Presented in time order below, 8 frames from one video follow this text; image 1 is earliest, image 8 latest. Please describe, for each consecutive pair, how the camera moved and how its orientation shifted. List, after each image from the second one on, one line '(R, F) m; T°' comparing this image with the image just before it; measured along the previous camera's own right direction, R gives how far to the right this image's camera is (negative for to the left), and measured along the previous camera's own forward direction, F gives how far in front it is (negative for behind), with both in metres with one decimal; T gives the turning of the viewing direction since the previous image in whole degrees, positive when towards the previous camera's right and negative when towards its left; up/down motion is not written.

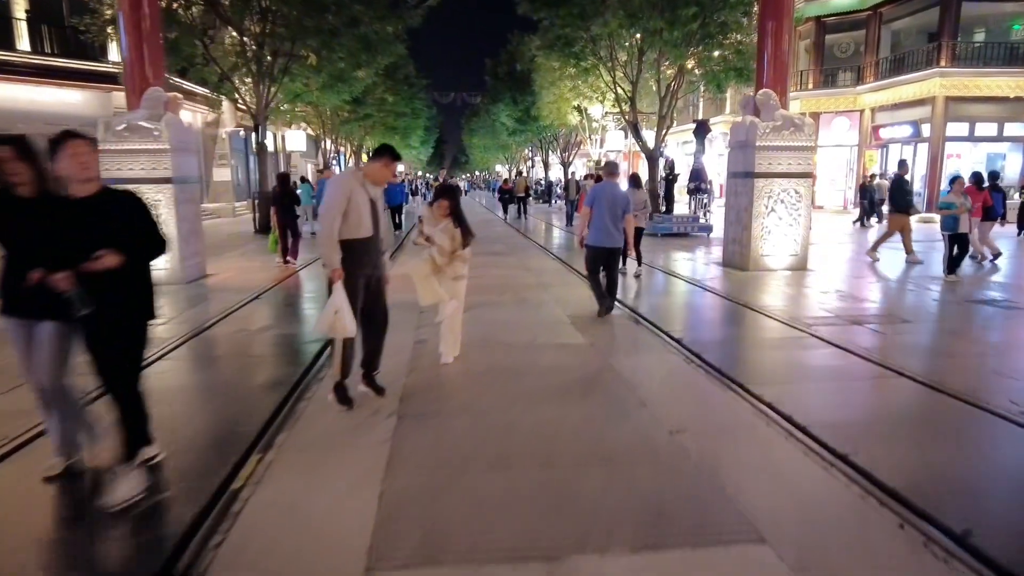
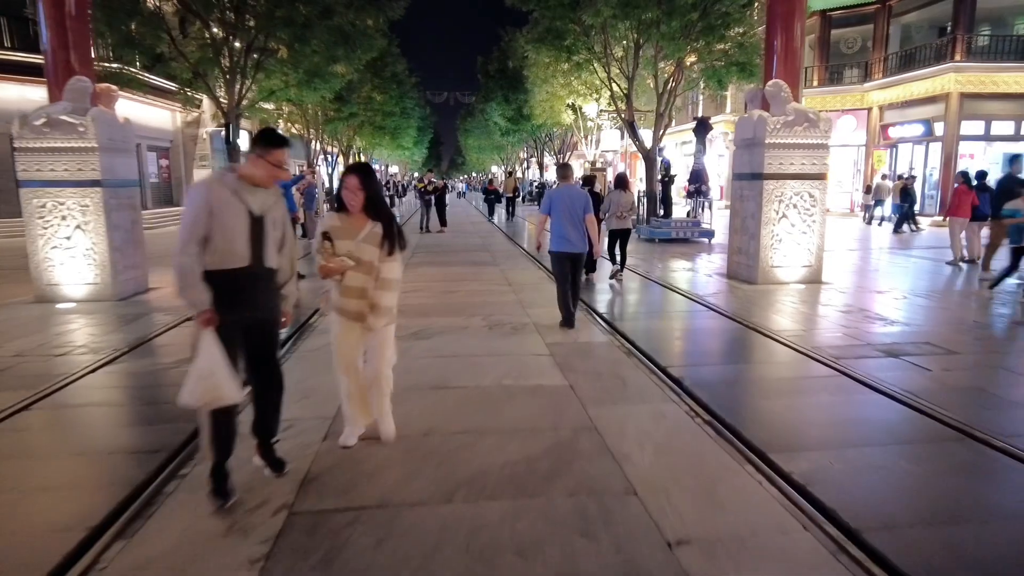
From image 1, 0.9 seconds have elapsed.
(+0.3, +1.4) m; 0°
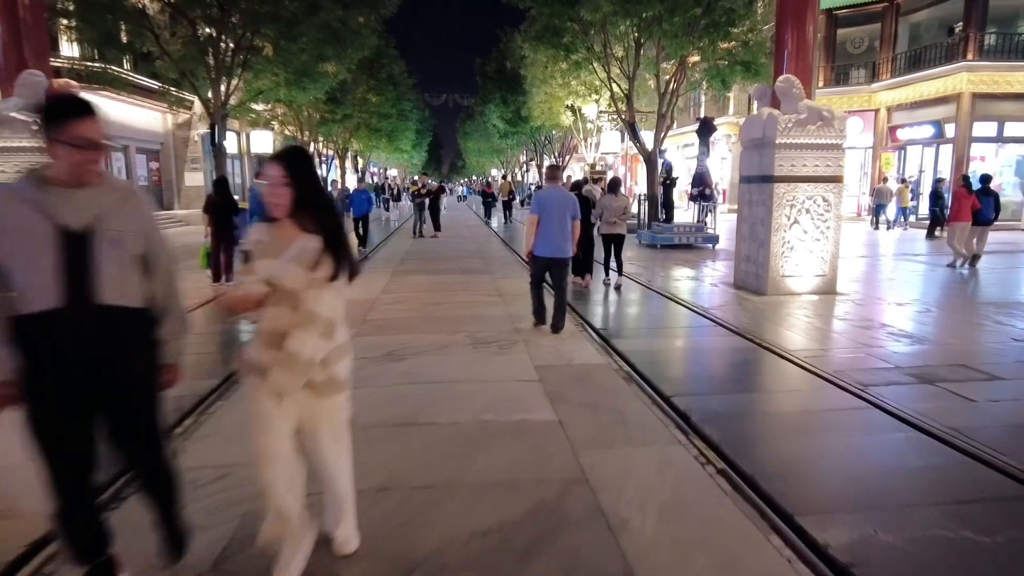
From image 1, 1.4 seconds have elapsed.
(+0.2, +0.8) m; 0°
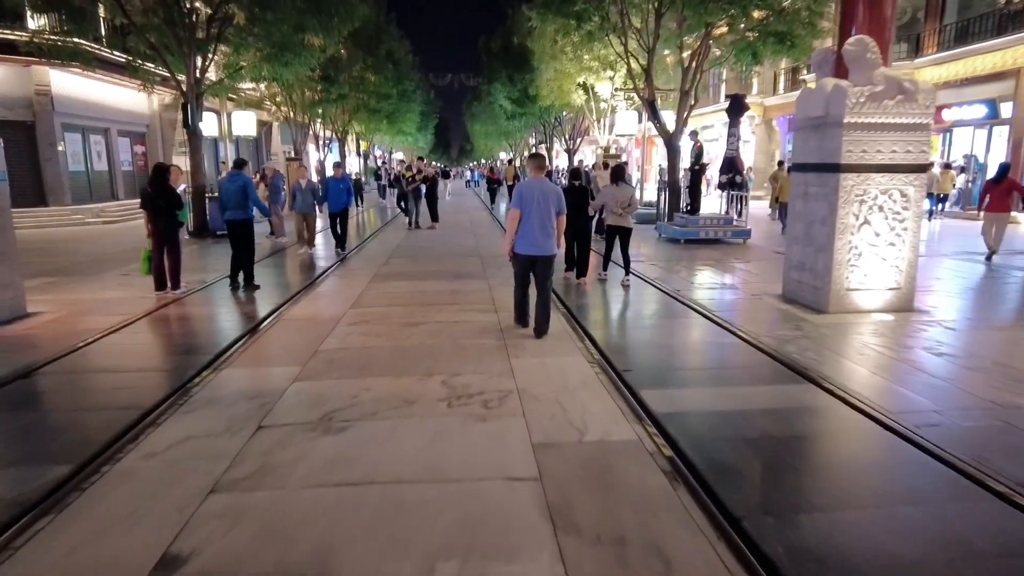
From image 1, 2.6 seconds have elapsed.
(+0.2, +1.9) m; -1°
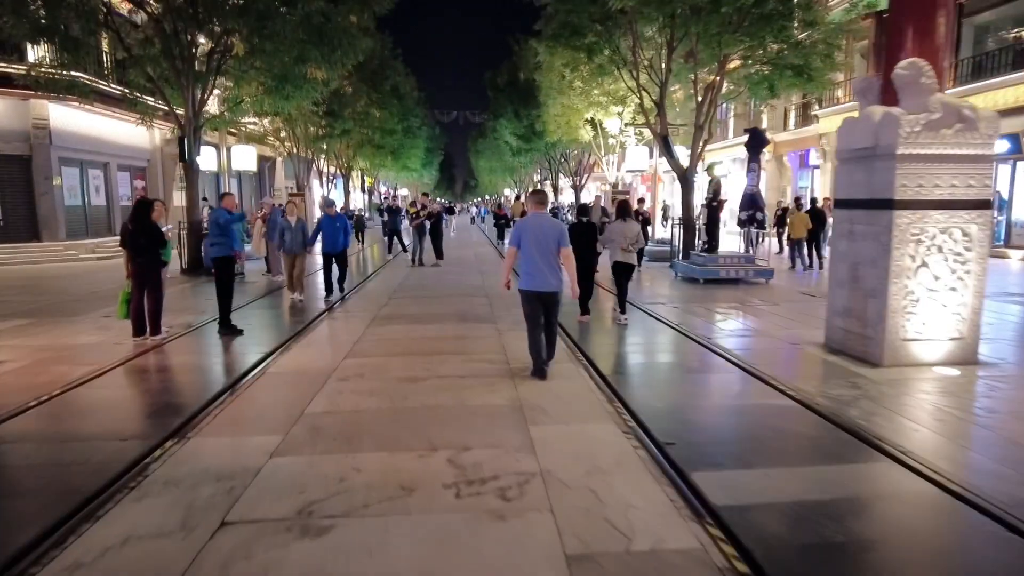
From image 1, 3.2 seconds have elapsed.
(-0.1, +0.9) m; 0°
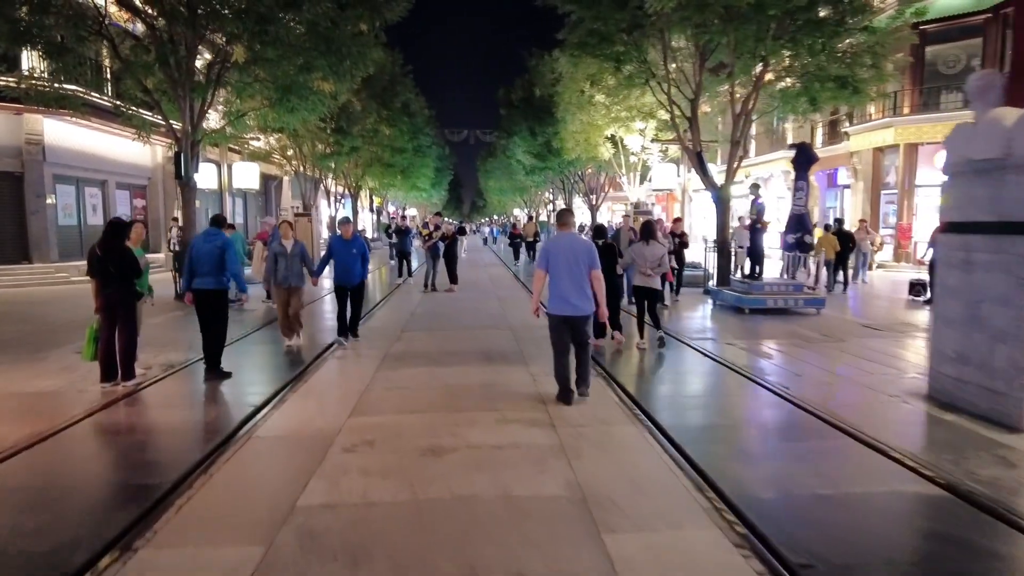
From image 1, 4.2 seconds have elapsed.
(-0.4, +1.4) m; -1°
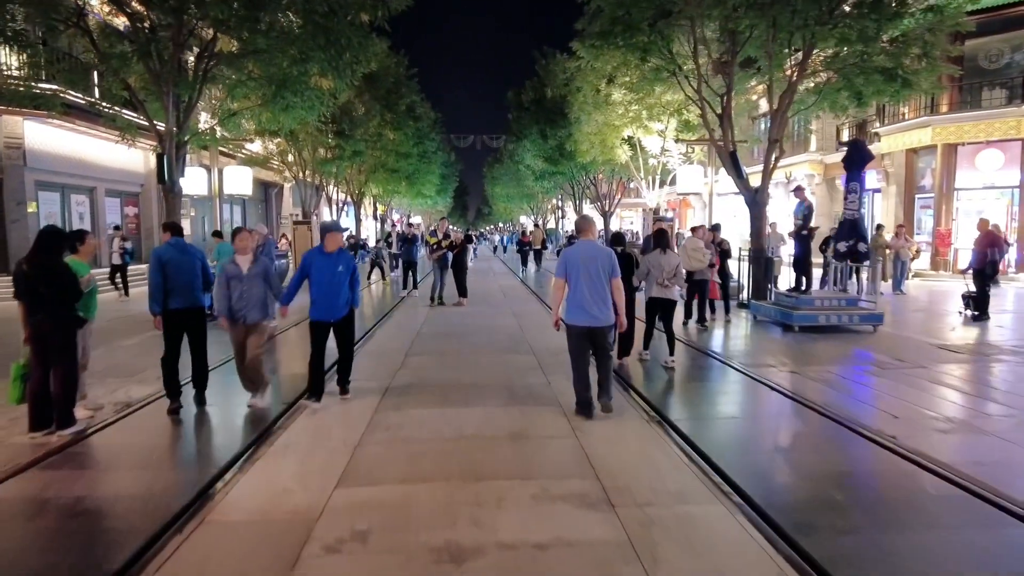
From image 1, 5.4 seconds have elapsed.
(-0.3, +1.5) m; 0°
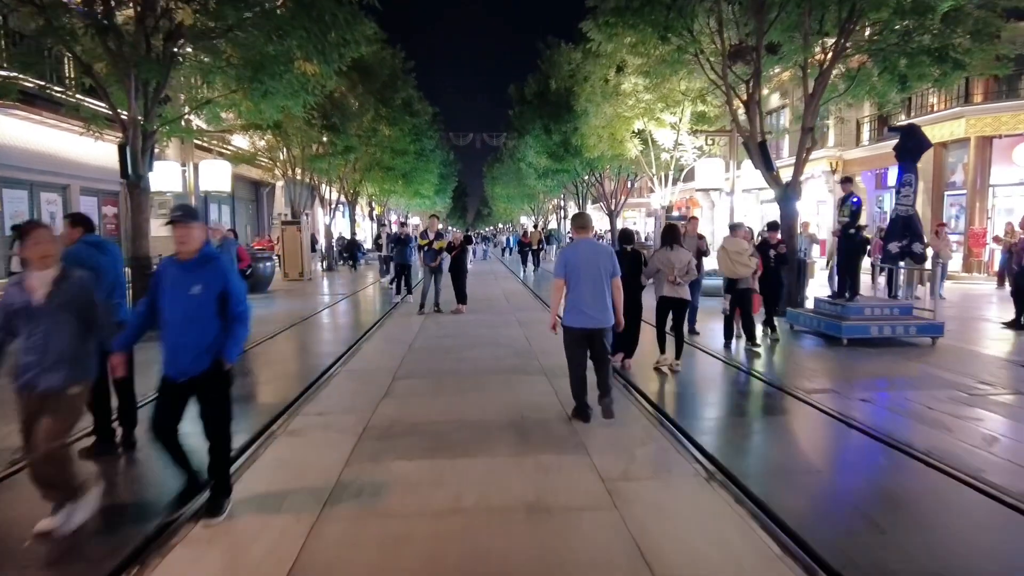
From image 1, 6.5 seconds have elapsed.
(-0.1, +1.6) m; 0°
